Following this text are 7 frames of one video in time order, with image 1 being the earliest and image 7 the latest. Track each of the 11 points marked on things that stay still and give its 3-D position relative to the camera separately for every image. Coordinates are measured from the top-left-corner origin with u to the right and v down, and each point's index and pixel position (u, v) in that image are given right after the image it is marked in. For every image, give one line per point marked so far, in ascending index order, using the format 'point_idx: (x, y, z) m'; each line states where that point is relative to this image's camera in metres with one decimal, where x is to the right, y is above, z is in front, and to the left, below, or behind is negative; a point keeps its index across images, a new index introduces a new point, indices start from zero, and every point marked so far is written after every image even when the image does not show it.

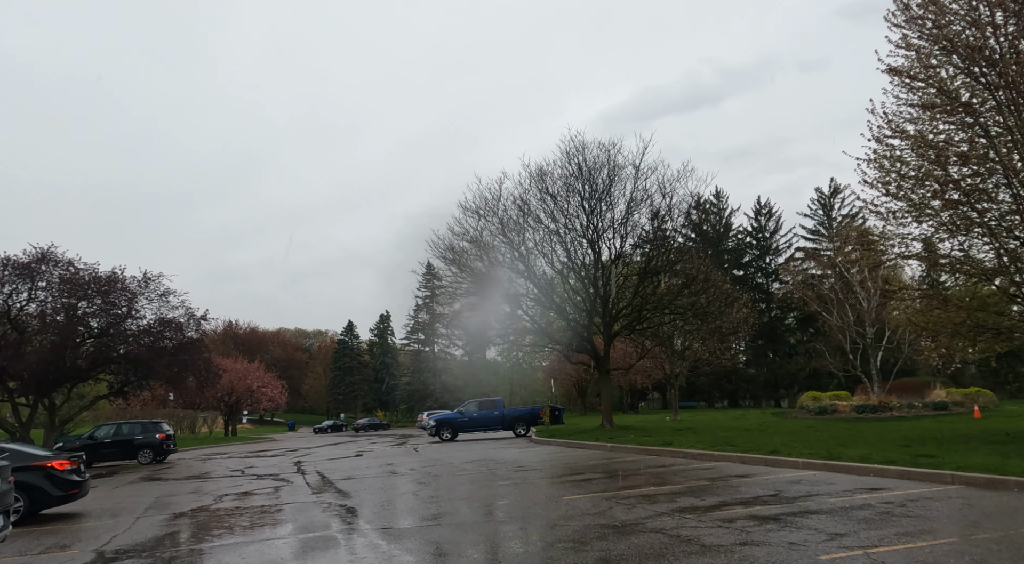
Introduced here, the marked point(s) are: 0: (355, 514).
0: (-2.2, -3.3, +10.6) m
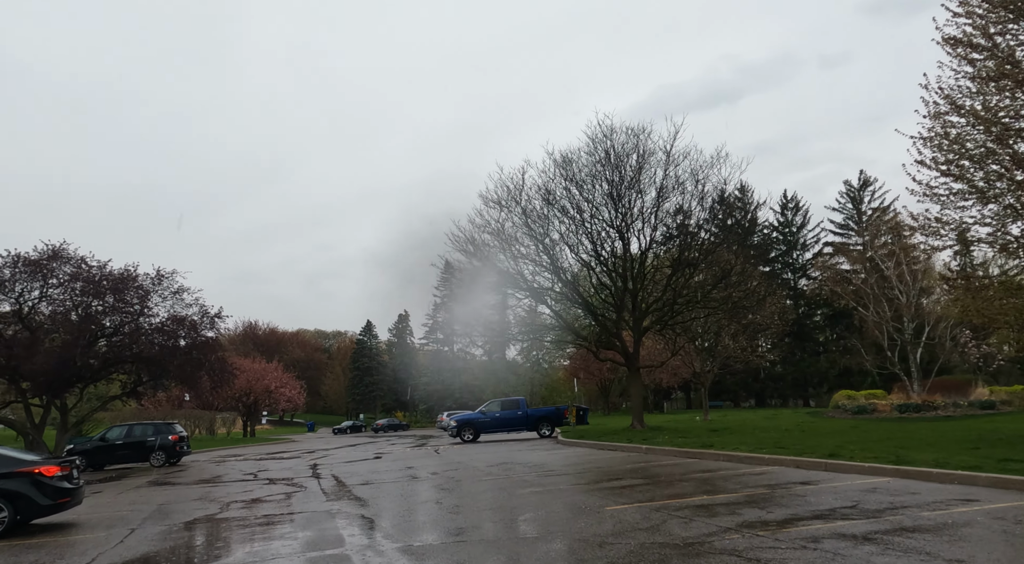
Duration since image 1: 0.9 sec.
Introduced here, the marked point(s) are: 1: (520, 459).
0: (-1.8, -3.2, +9.6) m
1: (+0.2, -4.4, +18.6) m
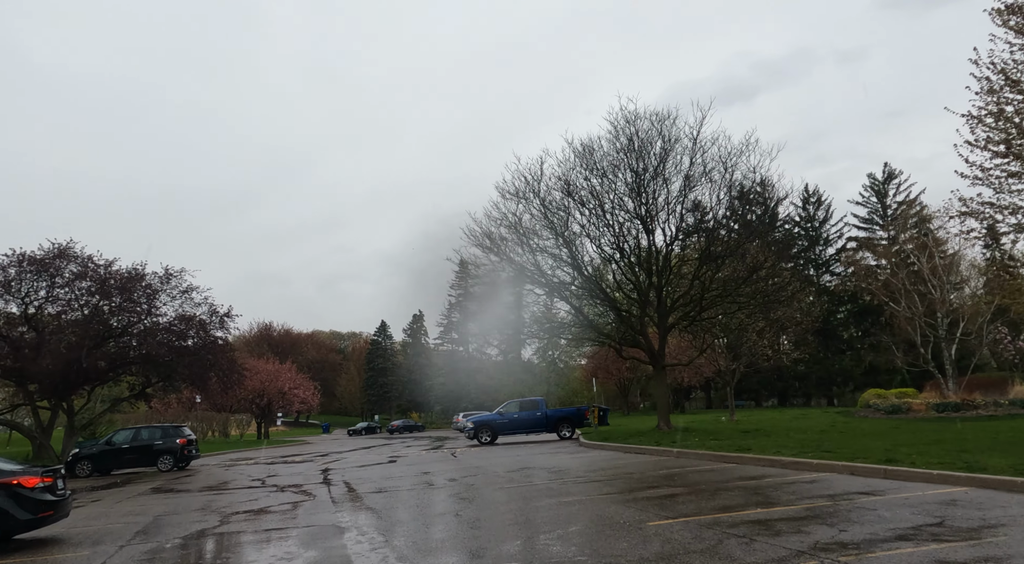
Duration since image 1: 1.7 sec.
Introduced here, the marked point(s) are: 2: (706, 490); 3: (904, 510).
0: (-1.5, -3.0, +8.6) m
1: (+0.7, -4.3, +17.5) m
2: (+2.7, -2.9, +10.3) m
3: (+4.1, -2.4, +7.7) m
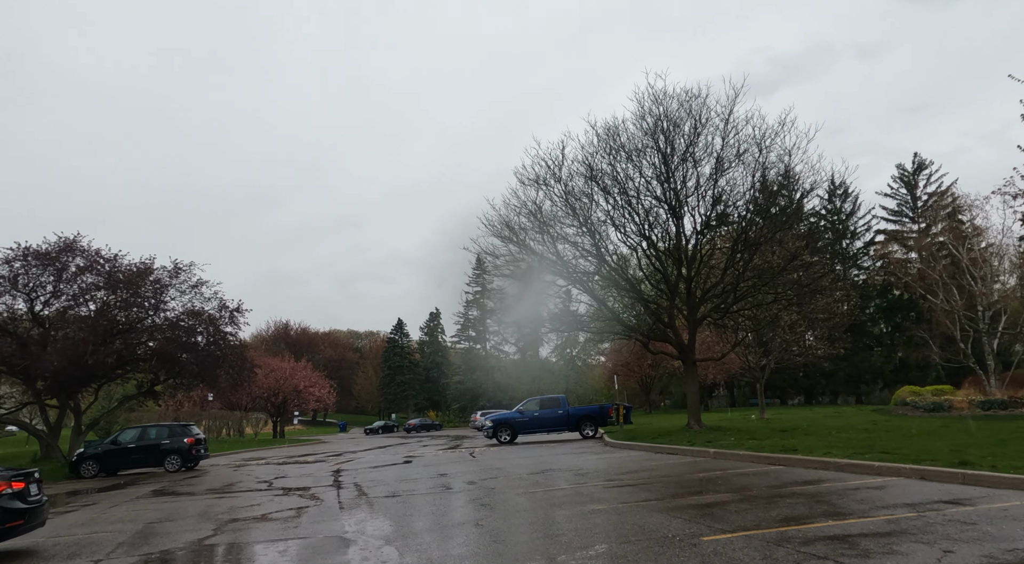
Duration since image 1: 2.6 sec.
0: (-1.2, -2.8, +7.4) m
1: (+1.2, -4.0, +16.4) m
2: (+3.0, -2.6, +9.1) m
3: (+4.3, -2.1, +6.4) m
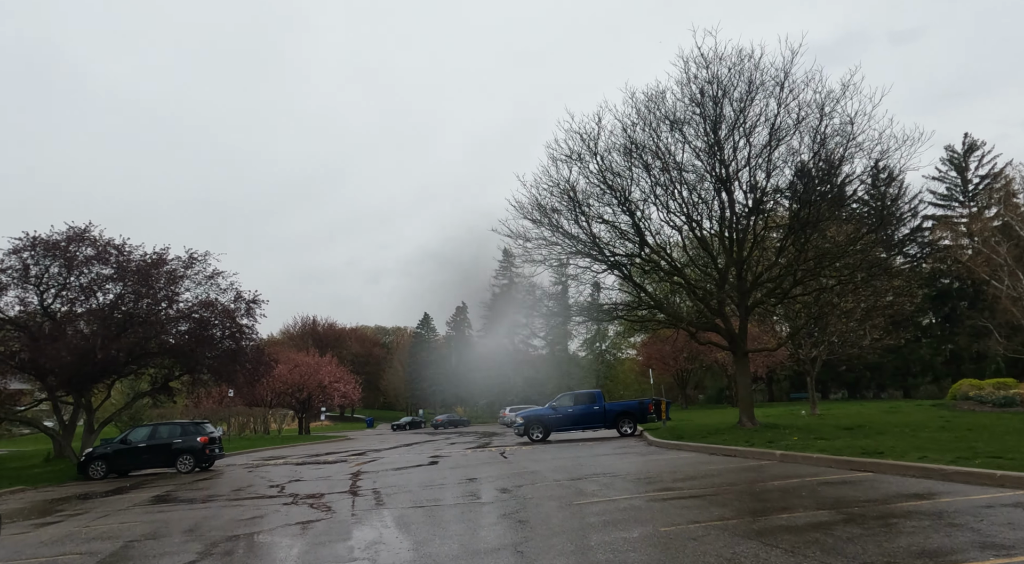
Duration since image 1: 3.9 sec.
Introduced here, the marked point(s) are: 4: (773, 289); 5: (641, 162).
0: (-0.8, -2.5, +5.8) m
1: (+2.0, -3.7, +14.6) m
2: (+3.5, -2.3, +7.3) m
3: (+4.7, -1.8, +4.6) m
4: (+7.0, -0.2, +19.8) m
5: (+3.4, +3.1, +19.3) m
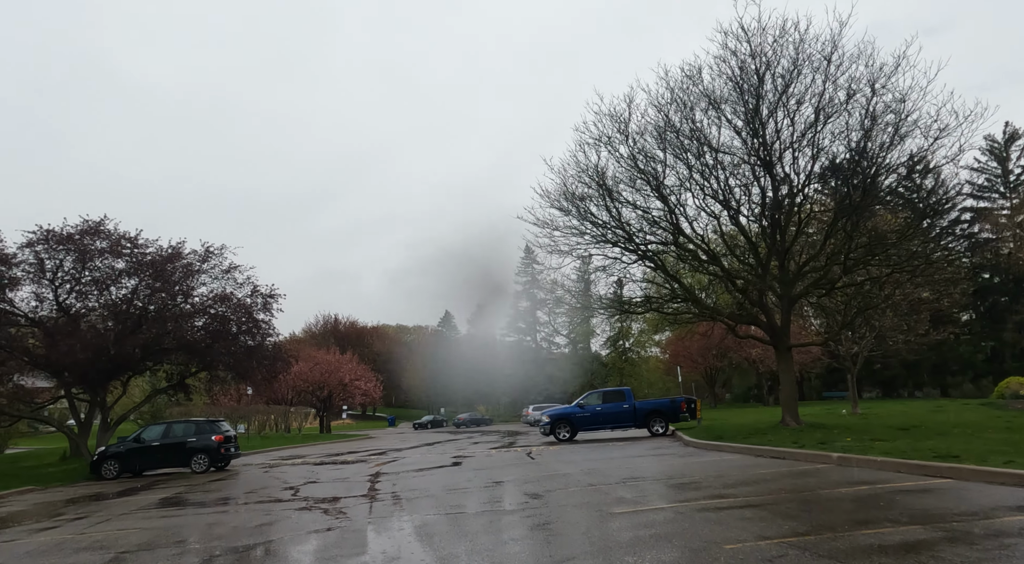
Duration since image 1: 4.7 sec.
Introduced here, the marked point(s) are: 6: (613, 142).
0: (-0.5, -2.3, +4.7) m
1: (+2.5, -3.4, +13.5) m
2: (+3.8, -2.1, +6.1) m
3: (+4.9, -1.6, +3.4) m
4: (+7.6, +0.1, +18.6) m
5: (+4.0, +3.3, +18.2) m
6: (+2.6, +3.5, +19.1) m
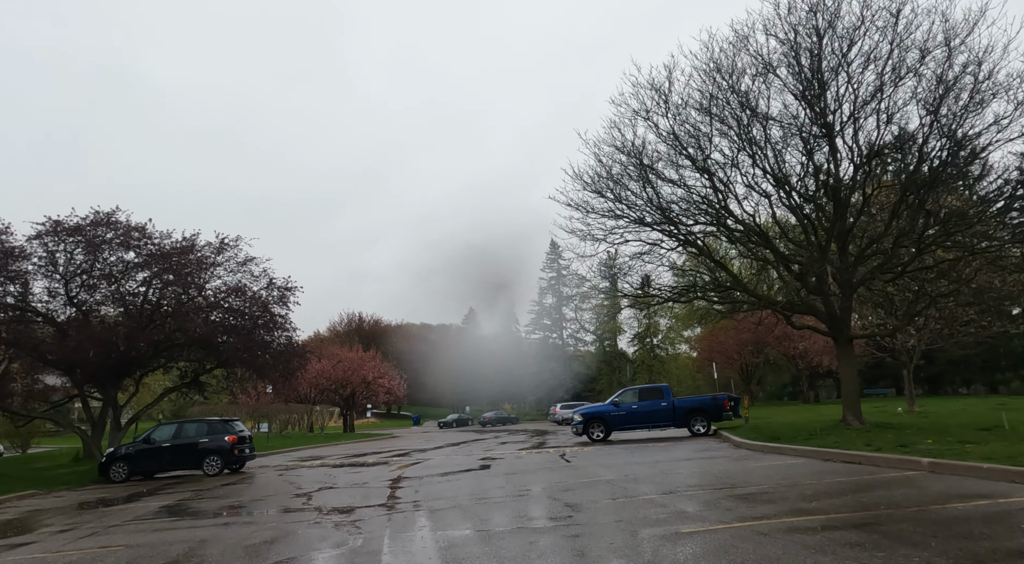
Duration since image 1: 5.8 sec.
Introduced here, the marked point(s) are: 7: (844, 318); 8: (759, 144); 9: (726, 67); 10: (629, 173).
0: (-0.2, -2.0, +3.3) m
1: (+3.1, -3.1, +12.0) m
2: (+4.1, -1.8, +4.5) m
3: (+5.2, -1.3, +1.8) m
4: (+8.4, +0.4, +16.9) m
5: (+4.7, +3.7, +16.6) m
6: (+3.4, +3.9, +17.5) m
7: (+7.7, -0.9, +17.4) m
8: (+5.5, +3.0, +16.3) m
9: (+4.8, +4.8, +16.6) m
10: (+2.8, +2.5, +17.7) m
